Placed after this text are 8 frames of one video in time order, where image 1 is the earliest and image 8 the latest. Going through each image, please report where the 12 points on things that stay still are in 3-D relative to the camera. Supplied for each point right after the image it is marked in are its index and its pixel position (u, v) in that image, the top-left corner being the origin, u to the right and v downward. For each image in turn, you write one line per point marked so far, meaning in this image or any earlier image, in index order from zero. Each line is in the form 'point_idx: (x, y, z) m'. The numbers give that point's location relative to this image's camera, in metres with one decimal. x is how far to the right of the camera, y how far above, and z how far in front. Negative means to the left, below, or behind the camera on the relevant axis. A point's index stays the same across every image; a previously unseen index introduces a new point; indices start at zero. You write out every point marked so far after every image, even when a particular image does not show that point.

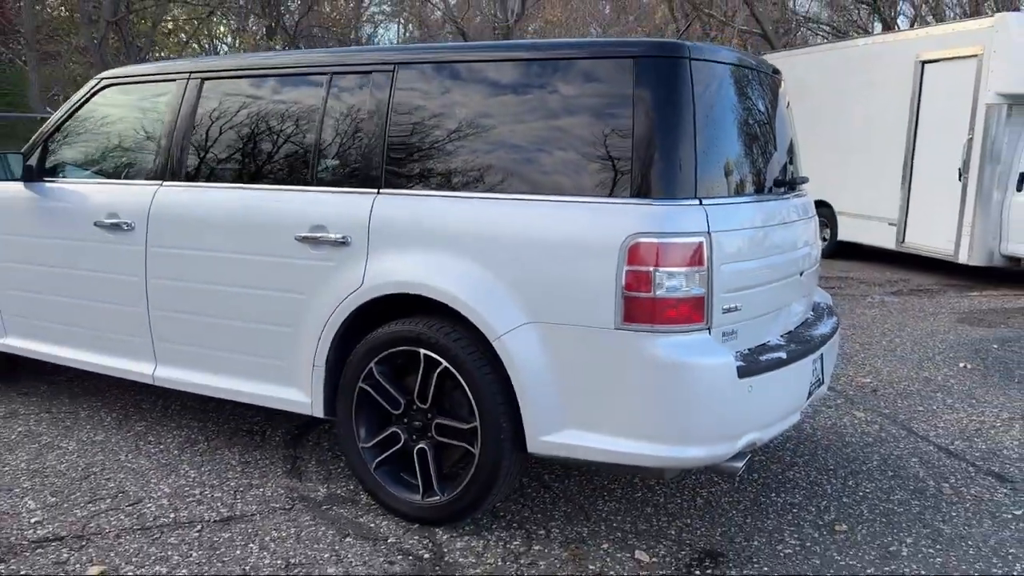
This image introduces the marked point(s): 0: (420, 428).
0: (-0.4, -0.5, +3.1) m
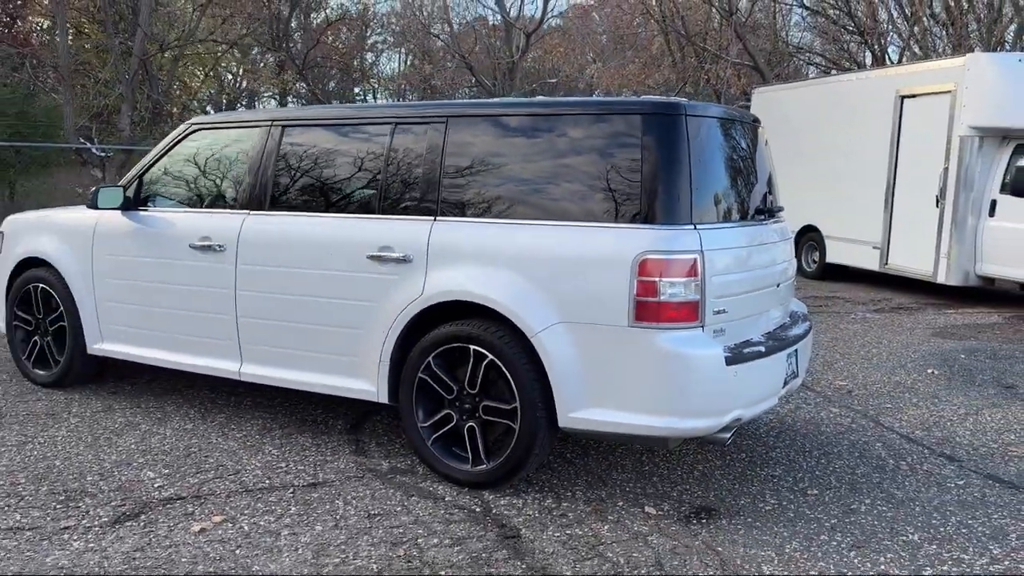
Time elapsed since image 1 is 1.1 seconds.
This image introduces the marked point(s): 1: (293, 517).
0: (-0.2, -0.6, +3.8) m
1: (-0.9, -1.0, +3.5) m
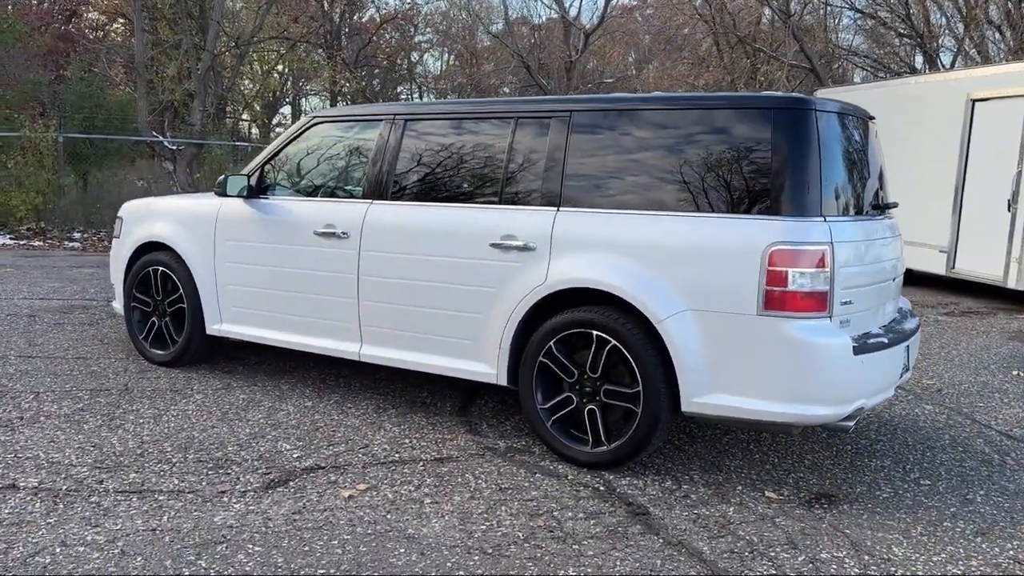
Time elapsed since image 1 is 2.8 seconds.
0: (+0.4, -0.5, +4.0) m
1: (-0.4, -0.9, +3.7) m
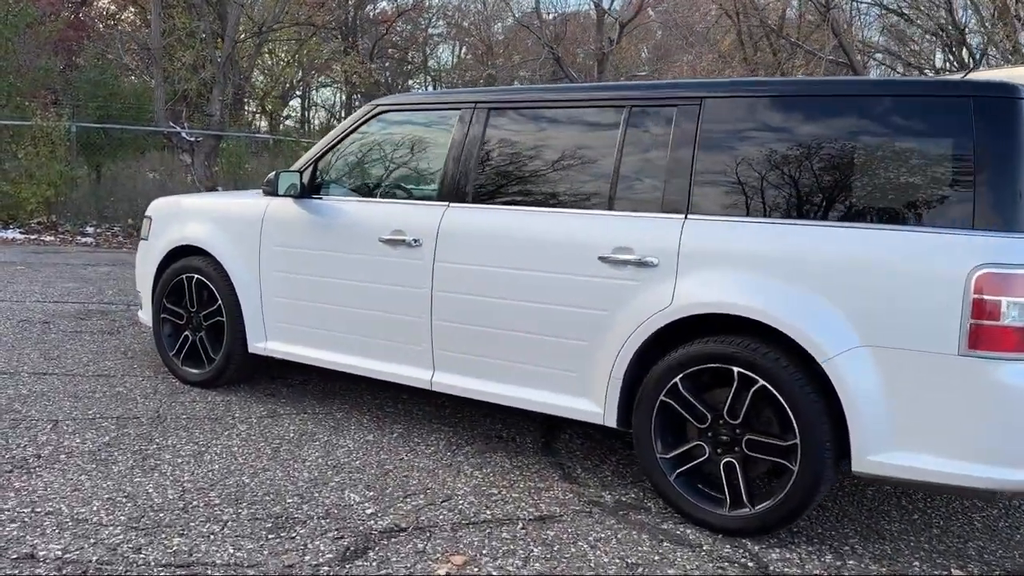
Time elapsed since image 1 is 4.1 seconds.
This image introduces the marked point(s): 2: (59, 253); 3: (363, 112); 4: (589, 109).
0: (+0.9, -0.6, +3.3) m
1: (+0.1, -1.0, +3.0) m
2: (-6.1, +0.5, +11.0) m
3: (-0.8, +1.0, +4.6) m
4: (+0.4, +0.8, +3.8) m
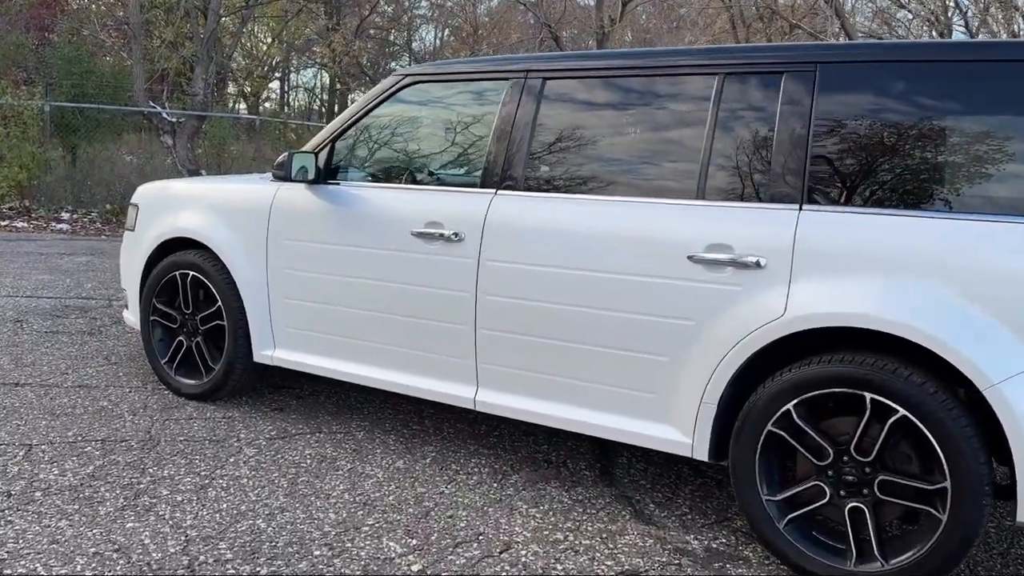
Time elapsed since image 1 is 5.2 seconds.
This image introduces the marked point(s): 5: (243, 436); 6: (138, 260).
0: (+1.1, -0.7, +2.7) m
1: (+0.4, -1.0, +2.4) m
2: (-6.0, +0.6, +10.2) m
3: (-0.6, +1.0, +4.0) m
4: (+0.6, +0.8, +3.2) m
5: (-1.3, -0.7, +3.9) m
6: (-2.1, +0.2, +4.6) m
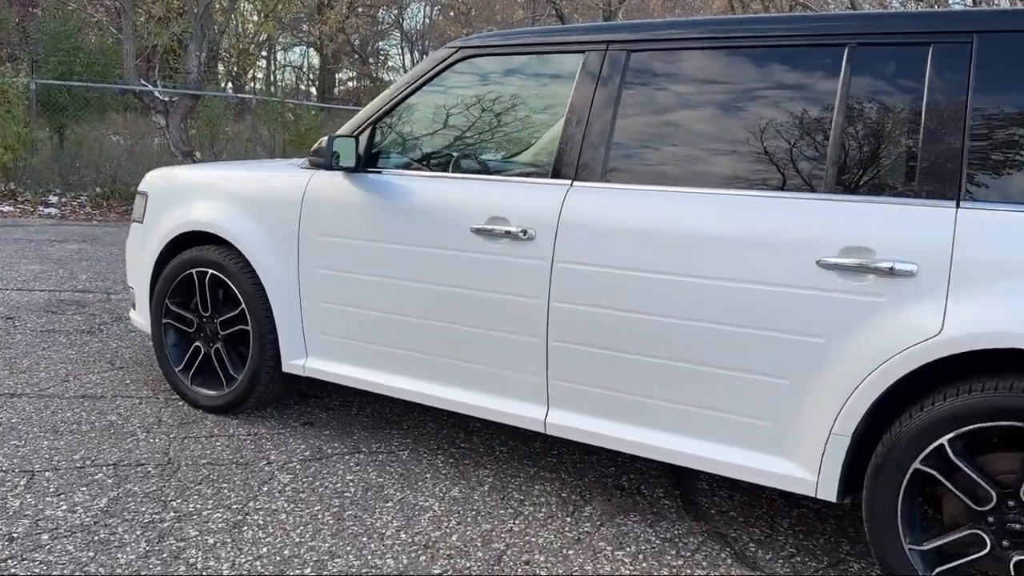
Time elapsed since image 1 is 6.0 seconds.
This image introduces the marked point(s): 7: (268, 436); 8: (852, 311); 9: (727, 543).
0: (+1.4, -0.7, +2.3) m
1: (+0.7, -1.1, +2.0) m
2: (-5.9, +0.7, +9.6) m
3: (-0.3, +1.0, +3.5) m
4: (+0.9, +0.8, +2.7) m
5: (-1.0, -0.7, +3.4) m
6: (-1.8, +0.2, +4.1) m
7: (-1.1, -0.7, +3.7) m
8: (+1.0, -0.1, +2.5) m
9: (+0.8, -0.9, +2.9) m
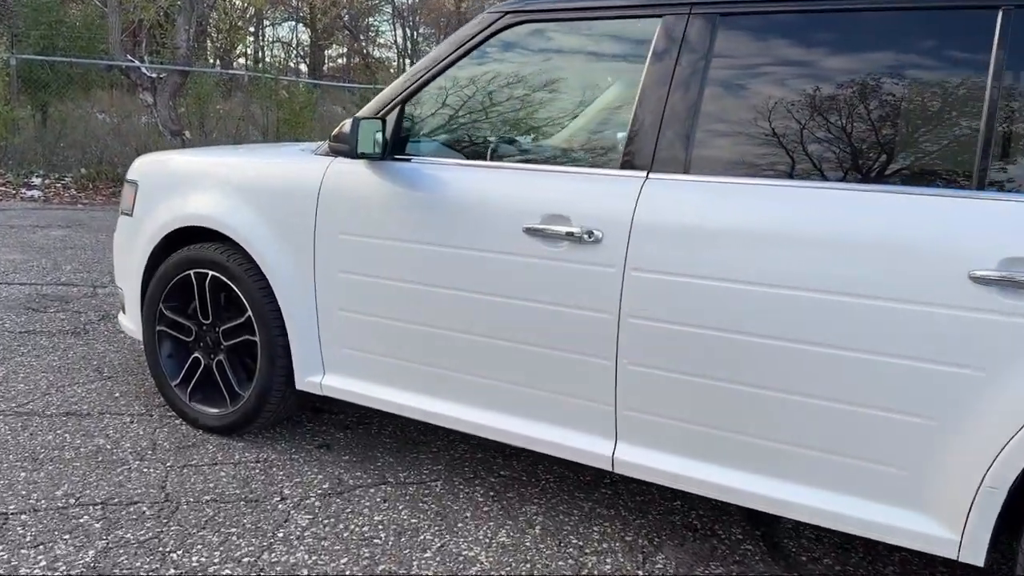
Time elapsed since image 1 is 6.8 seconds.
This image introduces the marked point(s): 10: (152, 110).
0: (+1.6, -0.7, +1.9) m
1: (+0.9, -1.1, +1.5) m
2: (-5.7, +0.8, +9.1) m
3: (-0.1, +1.0, +3.0) m
4: (+1.1, +0.7, +2.3) m
5: (-0.8, -0.8, +3.0) m
6: (-1.7, +0.2, +3.6) m
7: (-0.9, -0.7, +3.2) m
8: (+1.2, -0.1, +2.0) m
9: (+1.0, -1.0, +2.5) m
10: (-5.2, +2.6, +11.8) m
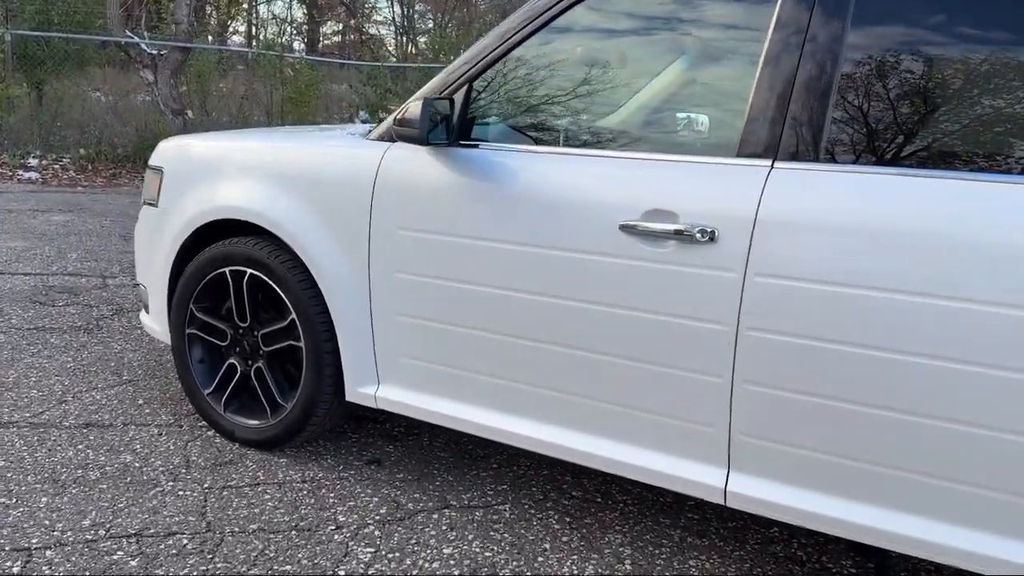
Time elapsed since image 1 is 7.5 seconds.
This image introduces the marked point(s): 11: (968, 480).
0: (+1.9, -0.8, +1.6) m
1: (+1.2, -1.2, +1.2) m
2: (-5.5, +1.0, +8.7) m
3: (+0.1, +1.0, +2.6) m
4: (+1.4, +0.7, +1.9) m
5: (-0.6, -0.8, +2.7) m
6: (-1.4, +0.2, +3.2) m
7: (-0.7, -0.7, +2.9) m
8: (+1.5, -0.2, +1.7) m
9: (+1.3, -1.0, +2.2) m
10: (-5.0, +2.8, +11.3) m
11: (+1.2, -0.5, +1.9) m
